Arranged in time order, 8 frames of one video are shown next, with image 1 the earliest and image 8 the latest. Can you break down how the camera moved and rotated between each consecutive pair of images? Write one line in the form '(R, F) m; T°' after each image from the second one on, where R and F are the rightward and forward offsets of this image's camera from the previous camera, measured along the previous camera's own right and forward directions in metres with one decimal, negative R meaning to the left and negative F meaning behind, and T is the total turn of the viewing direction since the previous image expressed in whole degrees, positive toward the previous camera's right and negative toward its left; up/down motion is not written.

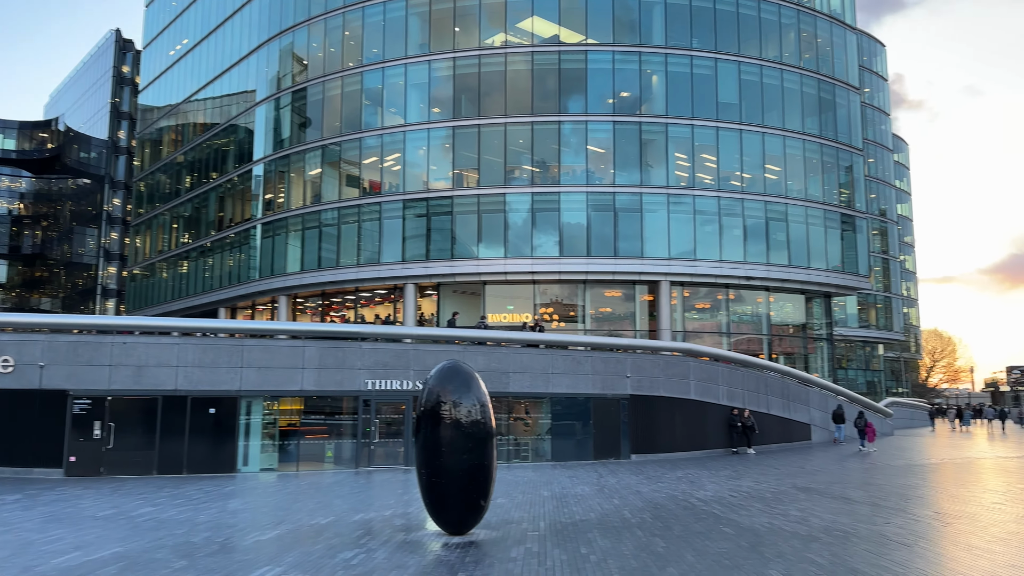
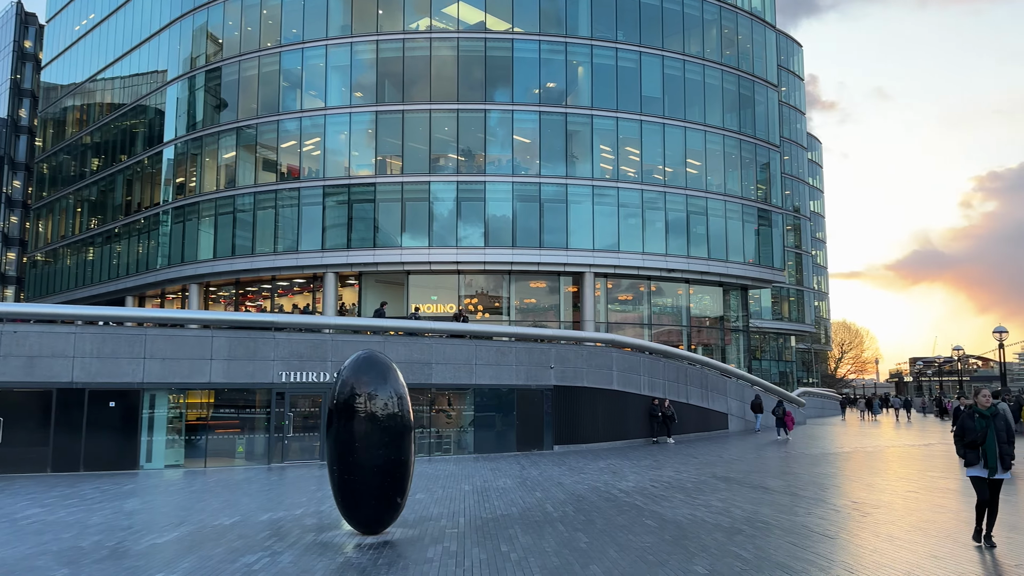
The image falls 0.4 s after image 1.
(+0.1, +0.4) m; +5°
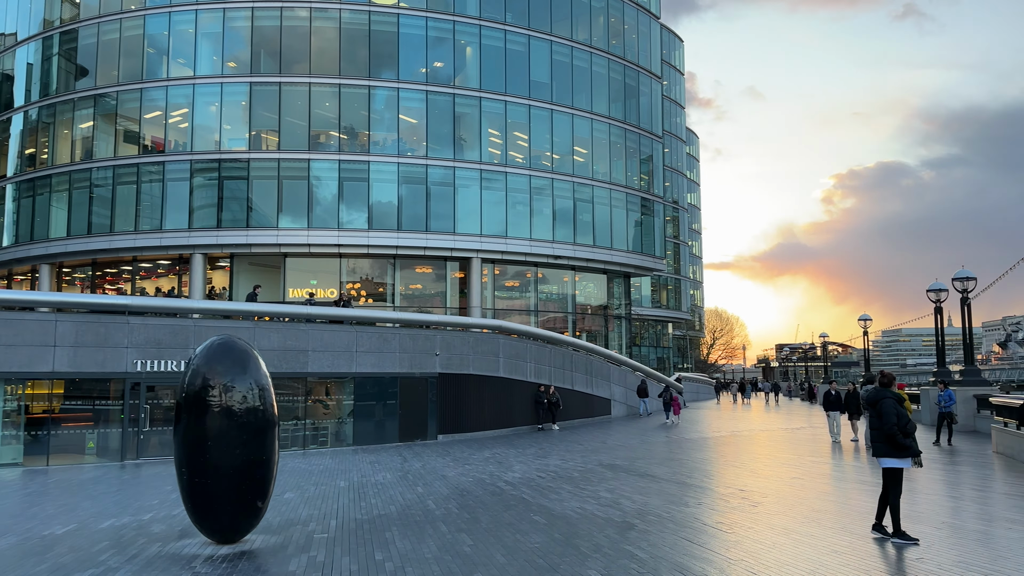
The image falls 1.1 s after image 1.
(+0.1, +0.7) m; +8°
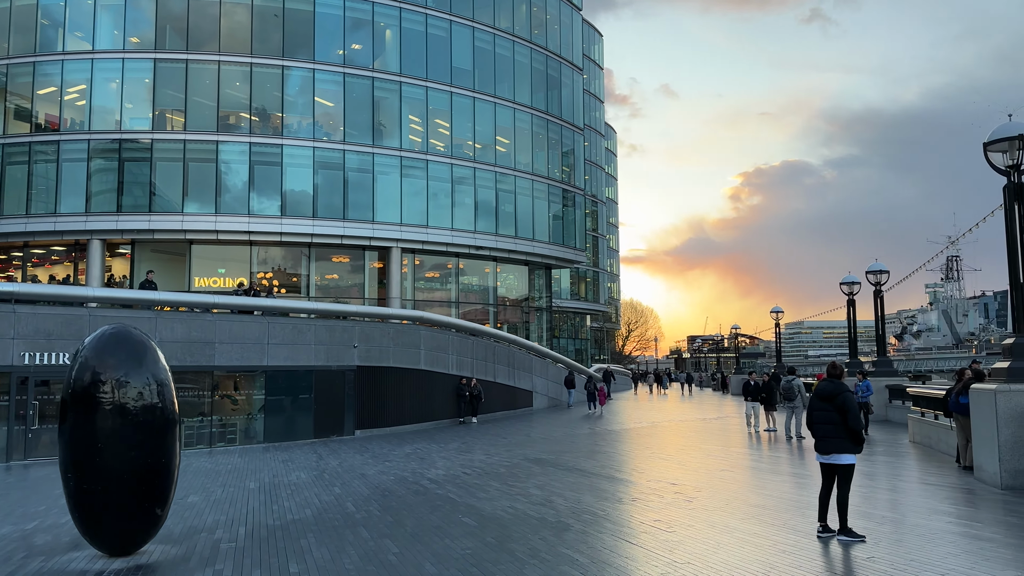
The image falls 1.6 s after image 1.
(-0.1, +0.5) m; +6°
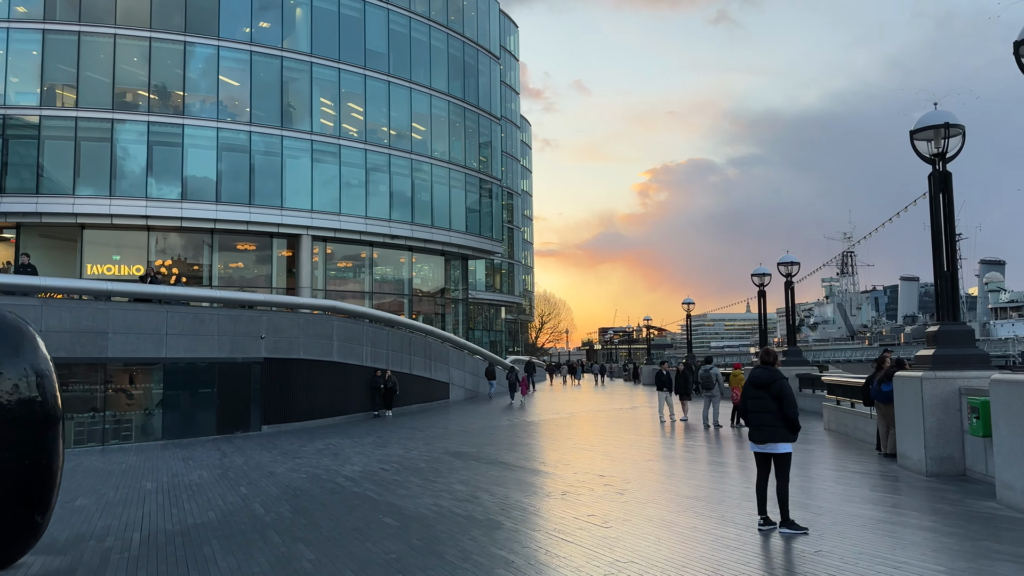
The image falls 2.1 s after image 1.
(-0.1, +0.5) m; +6°
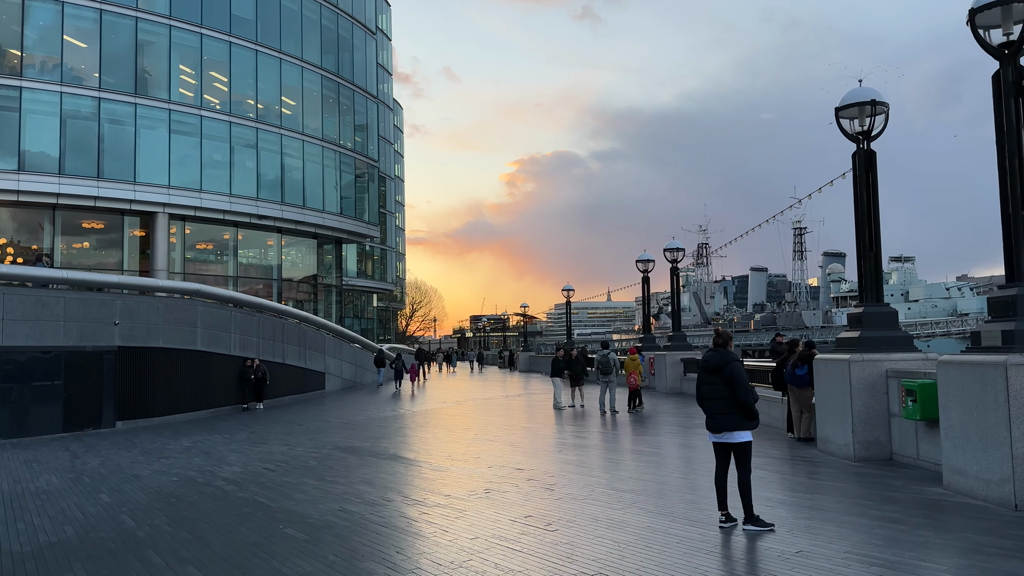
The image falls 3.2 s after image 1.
(-0.5, +0.8) m; +9°
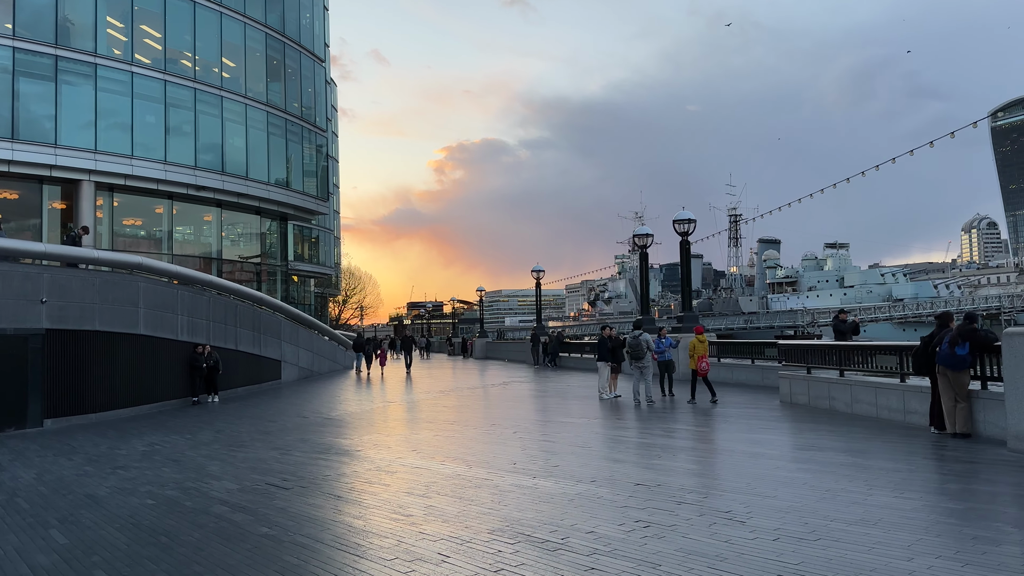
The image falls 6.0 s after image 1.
(-1.5, +2.3) m; +5°
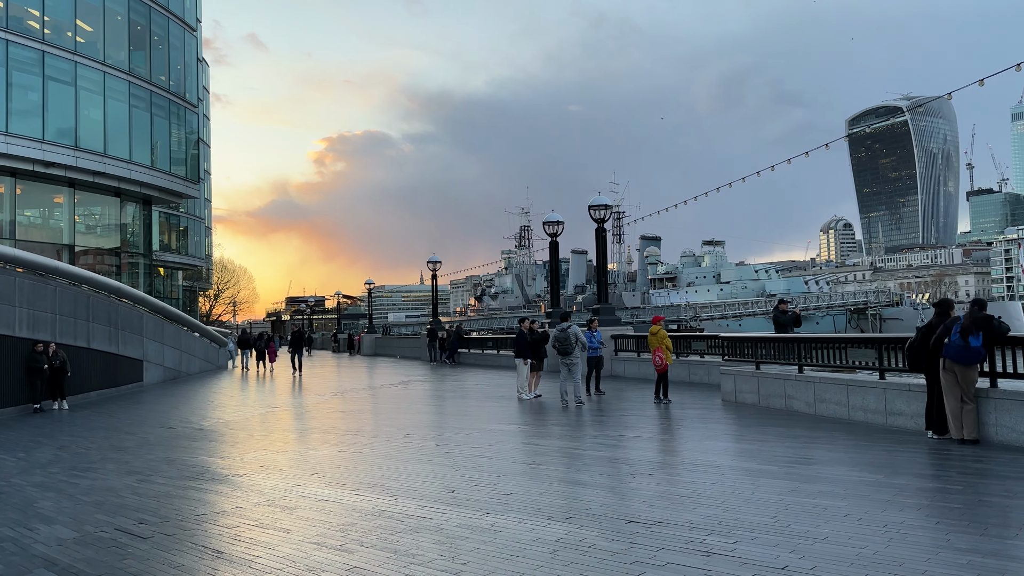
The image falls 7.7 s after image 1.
(-0.4, +1.7) m; +8°
